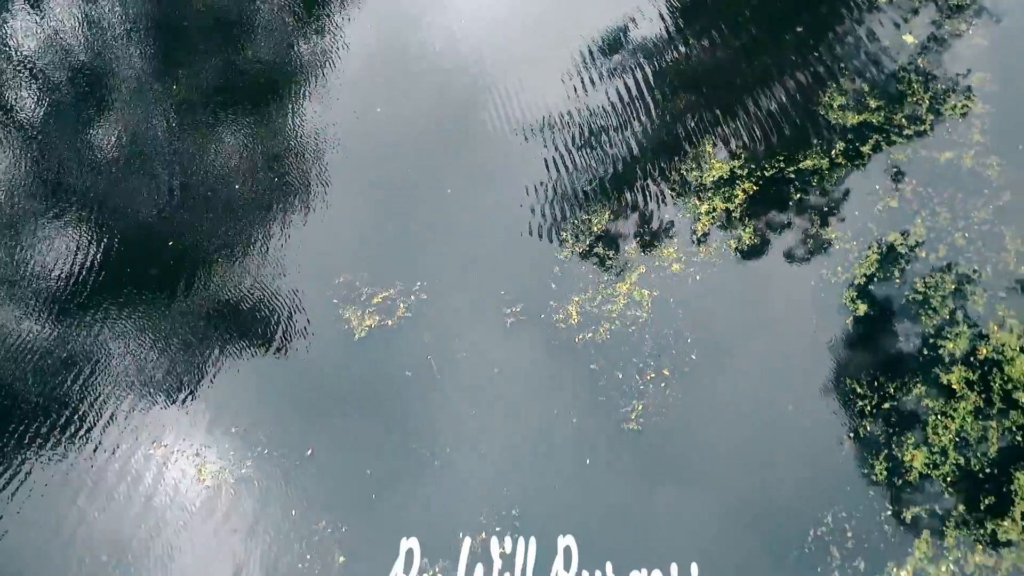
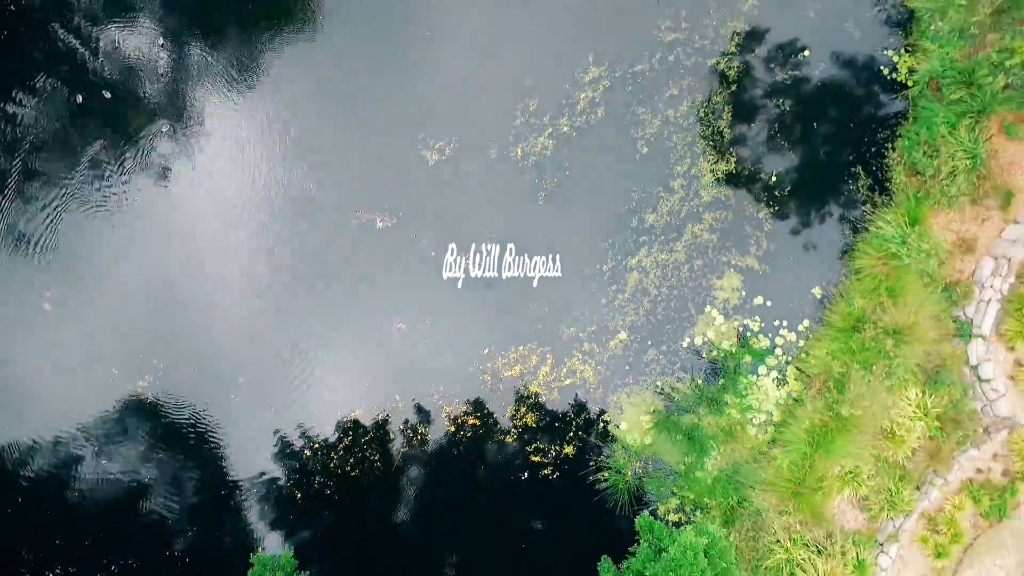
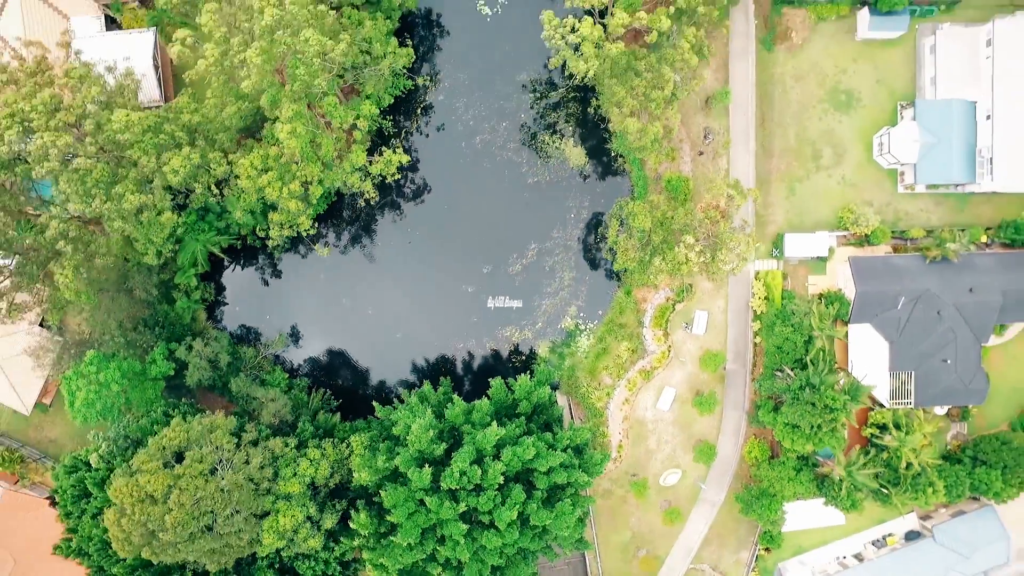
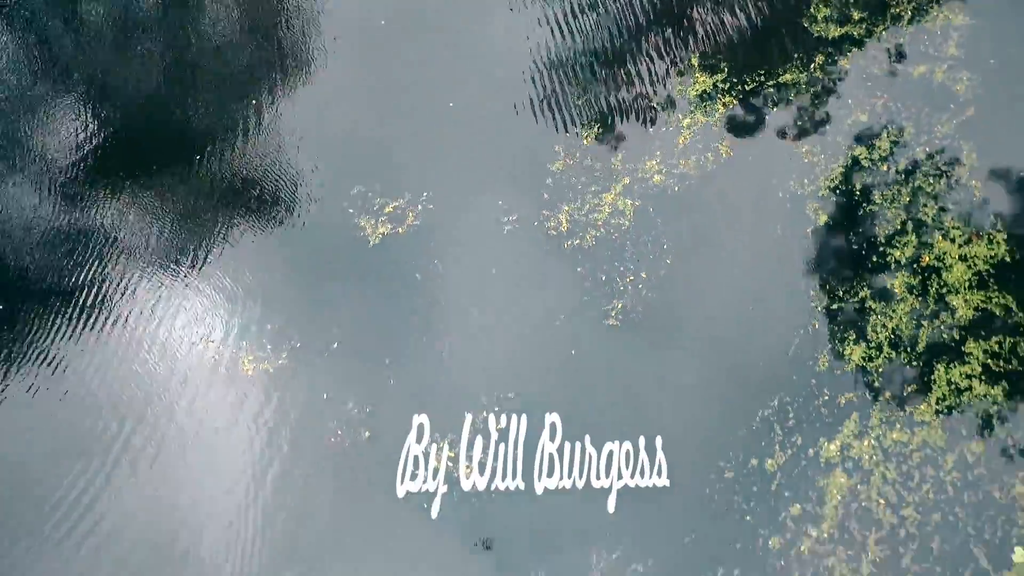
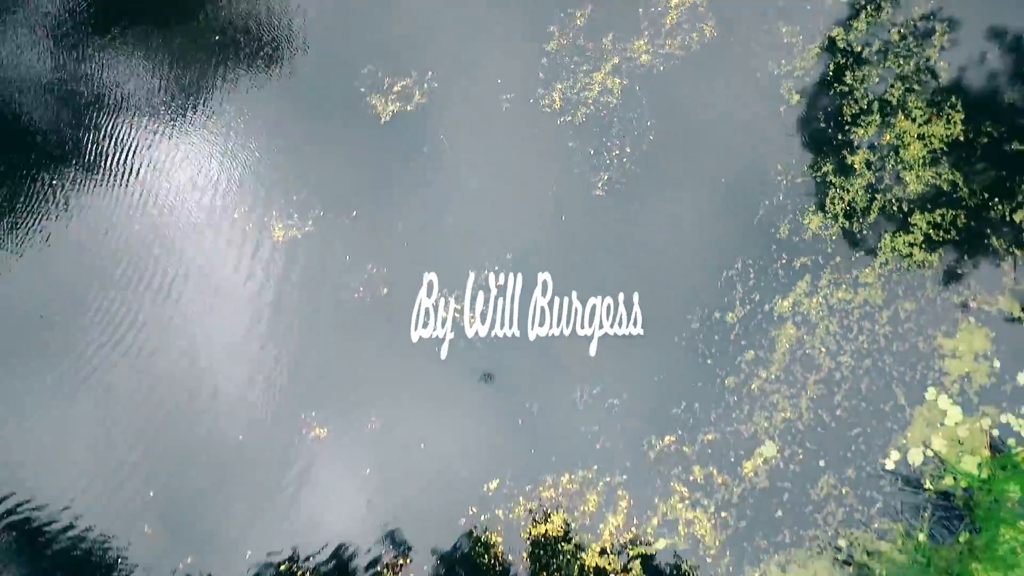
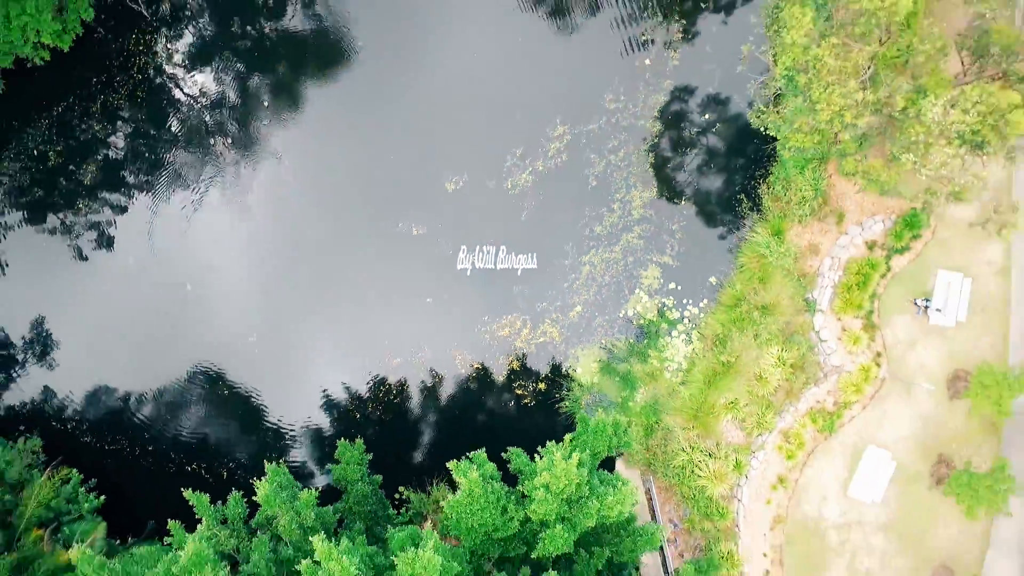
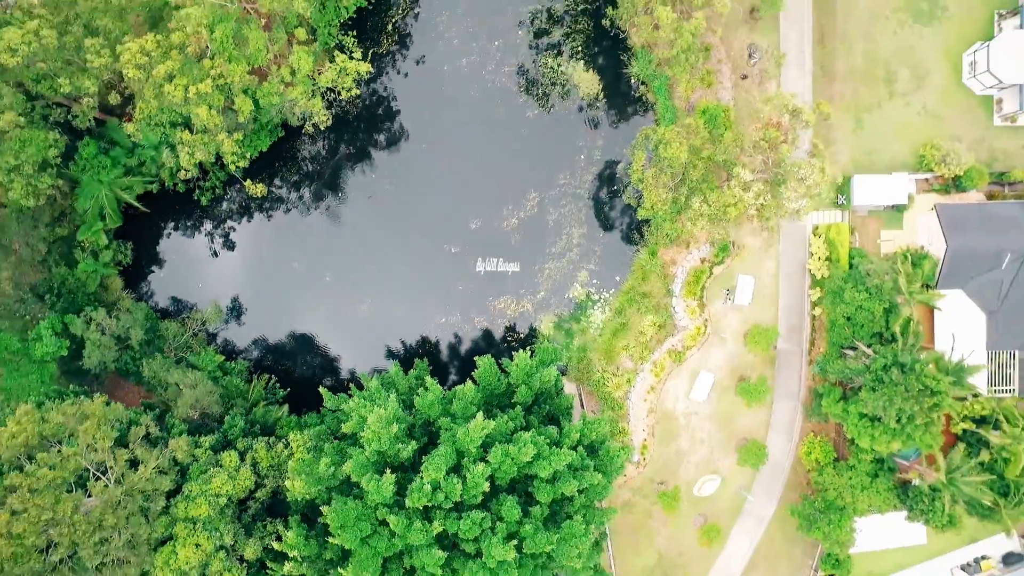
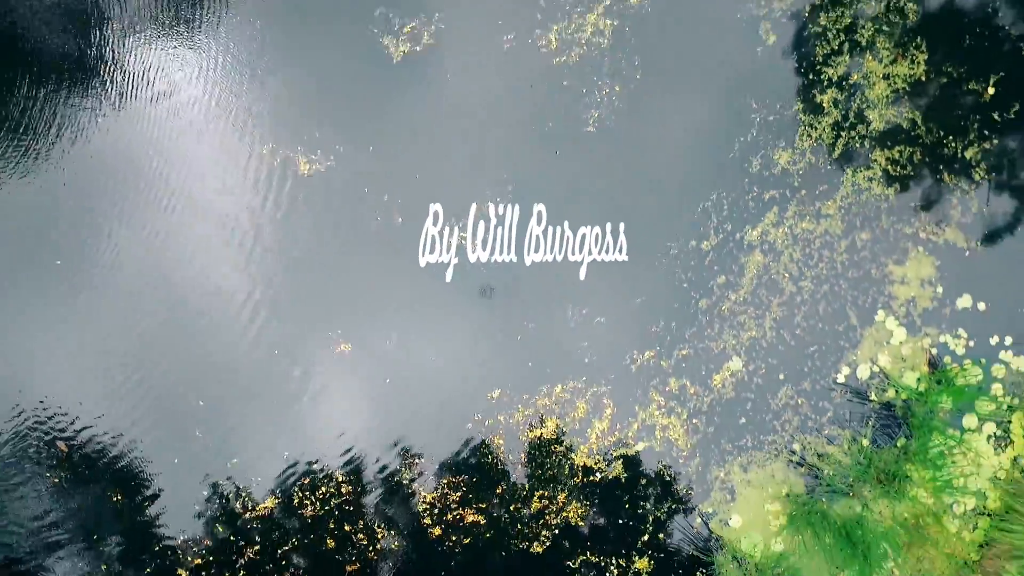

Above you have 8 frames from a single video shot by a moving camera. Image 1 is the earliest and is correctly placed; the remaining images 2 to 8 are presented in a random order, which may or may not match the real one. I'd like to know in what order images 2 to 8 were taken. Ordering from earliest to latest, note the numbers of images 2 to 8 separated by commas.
4, 5, 8, 2, 6, 7, 3
